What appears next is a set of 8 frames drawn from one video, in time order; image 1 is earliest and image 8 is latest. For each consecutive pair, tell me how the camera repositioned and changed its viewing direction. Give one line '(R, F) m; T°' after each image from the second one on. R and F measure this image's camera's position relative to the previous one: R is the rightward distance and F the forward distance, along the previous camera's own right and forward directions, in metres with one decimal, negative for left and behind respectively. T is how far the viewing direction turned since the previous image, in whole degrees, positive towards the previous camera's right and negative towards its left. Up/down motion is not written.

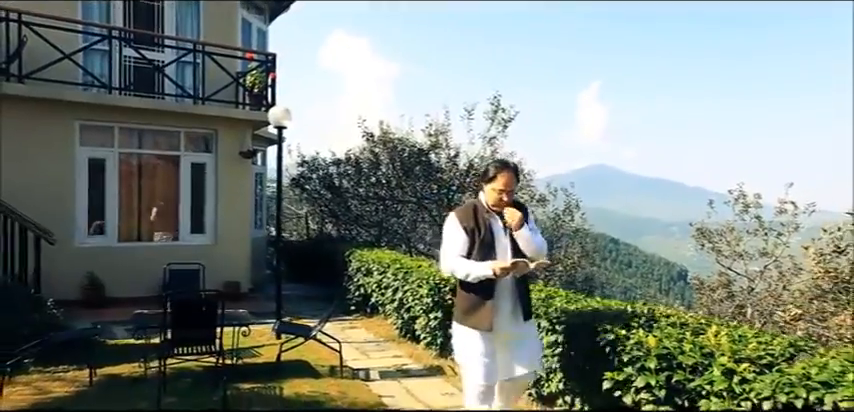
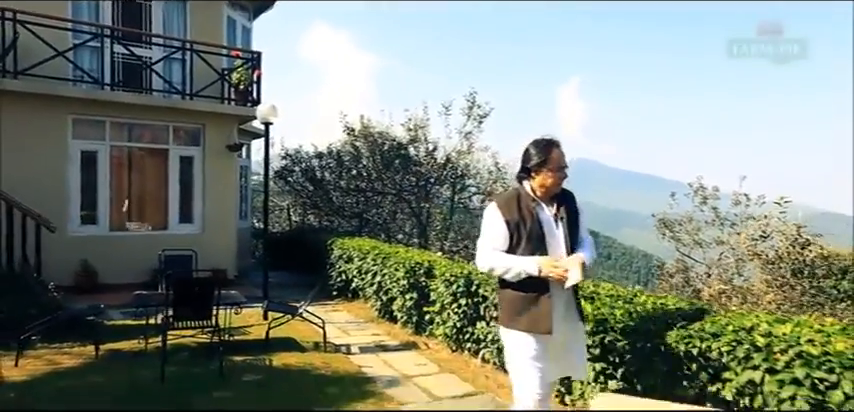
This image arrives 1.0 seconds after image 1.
(+0.1, -0.6) m; +2°
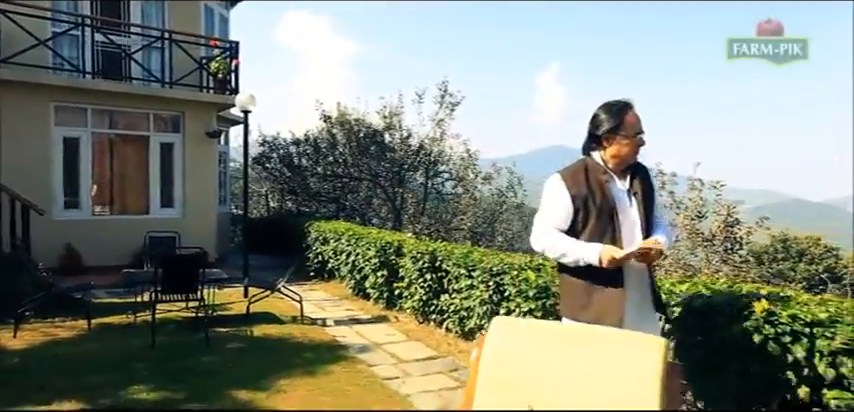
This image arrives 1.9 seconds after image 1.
(+0.1, -0.5) m; +2°
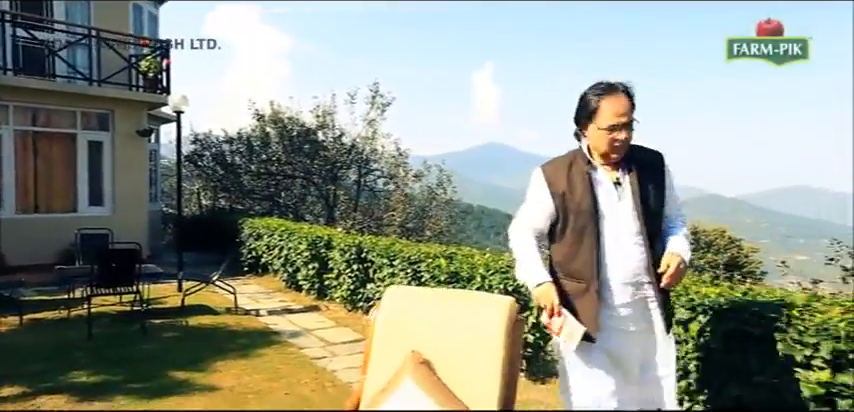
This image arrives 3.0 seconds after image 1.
(+0.1, -0.5) m; +5°
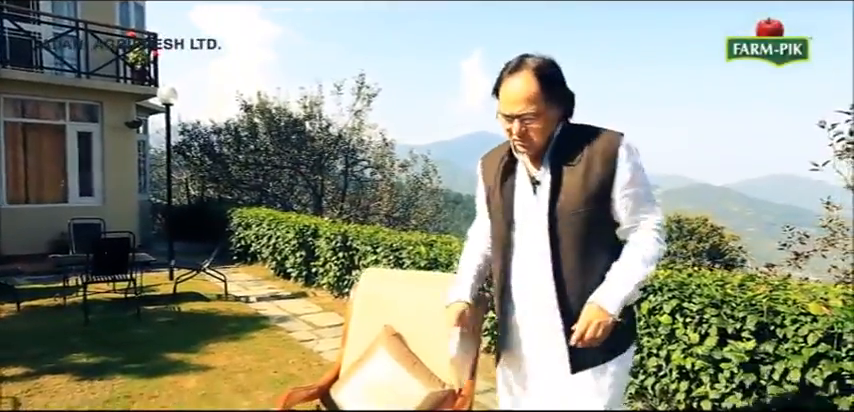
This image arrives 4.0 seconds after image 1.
(+0.1, -0.3) m; +1°
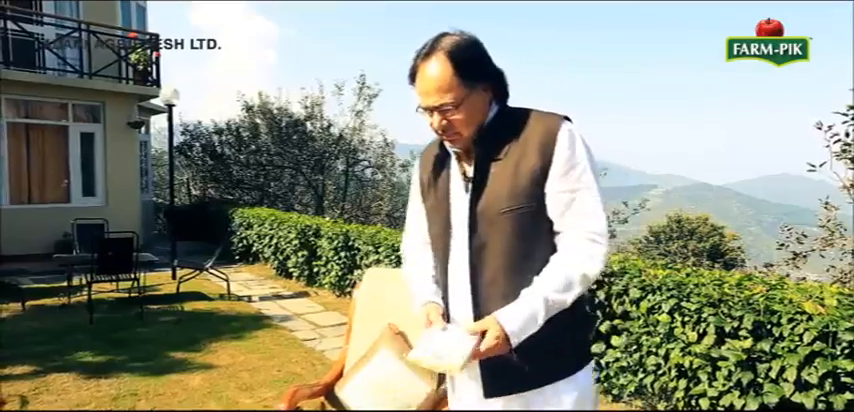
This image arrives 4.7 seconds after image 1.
(0.0, 0.0) m; 0°
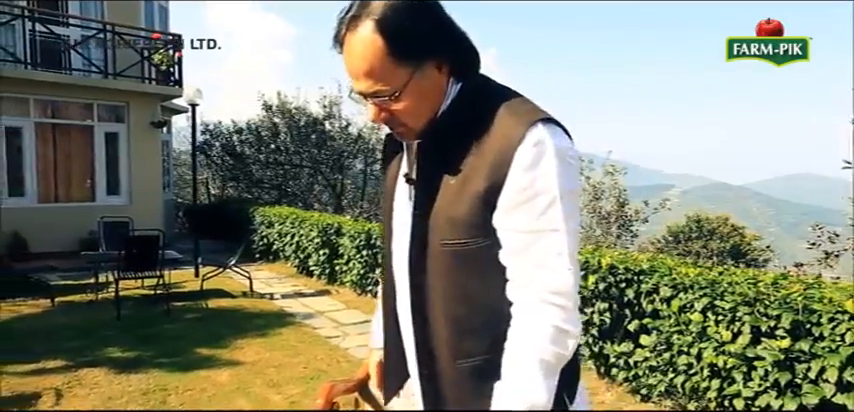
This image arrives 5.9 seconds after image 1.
(-0.1, 0.0) m; -1°
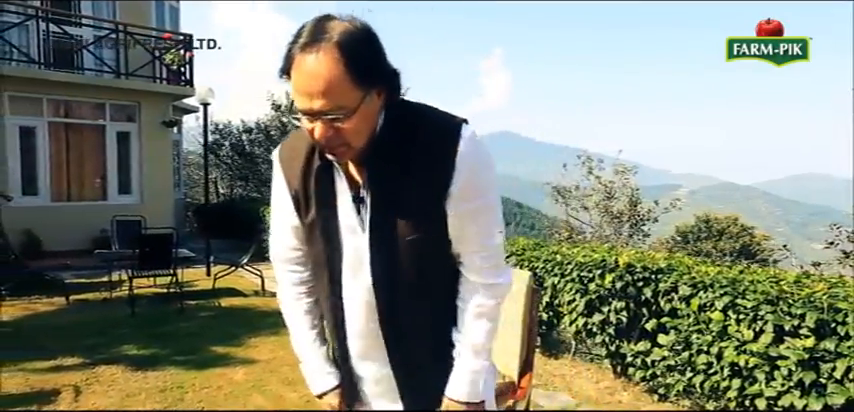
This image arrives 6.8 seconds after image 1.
(-0.1, 0.0) m; -1°
